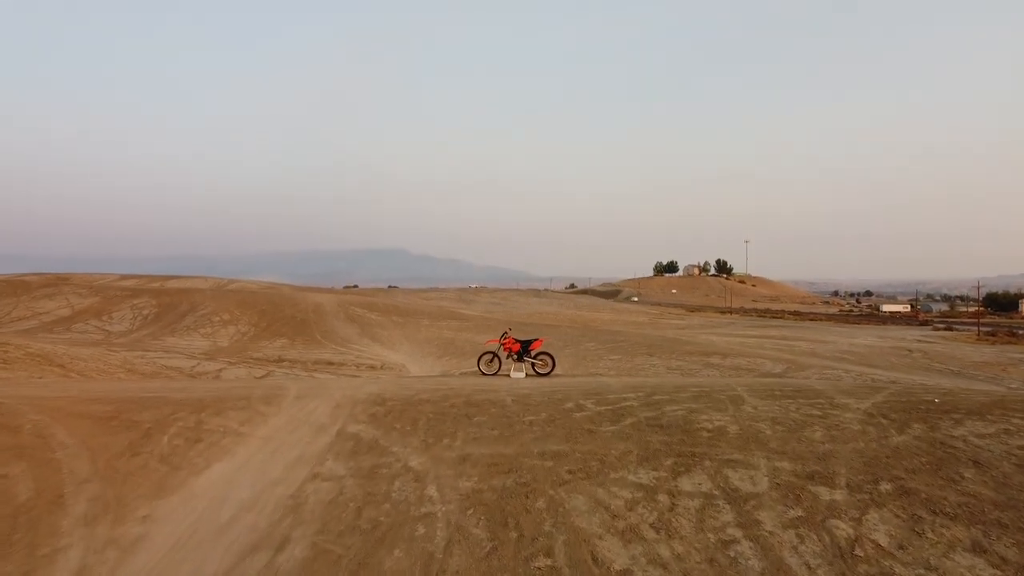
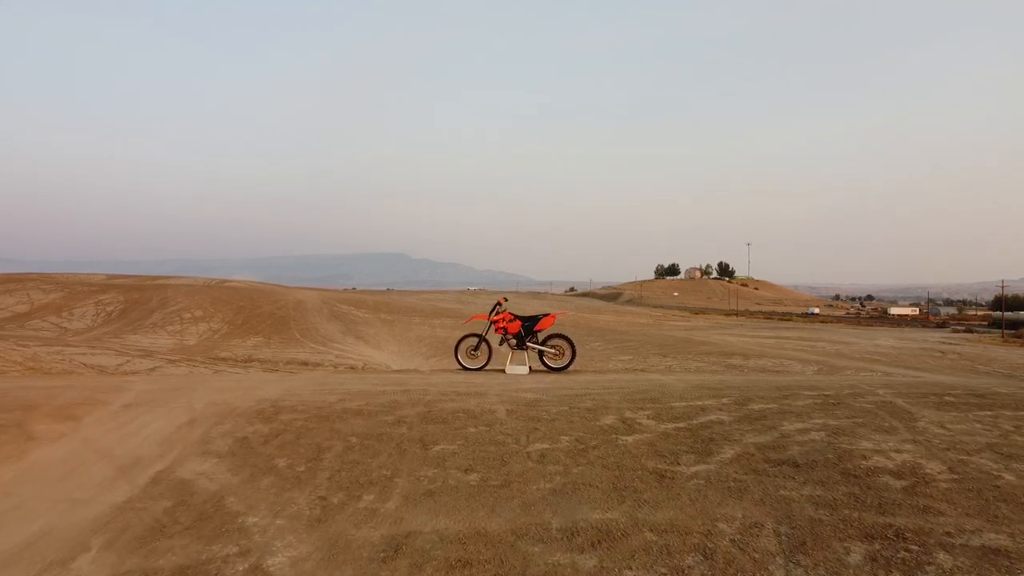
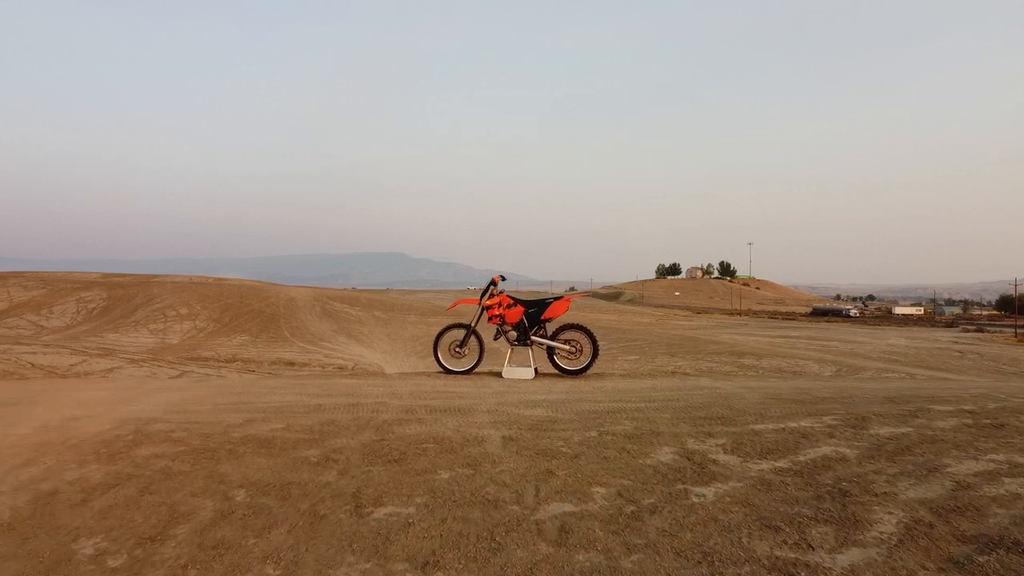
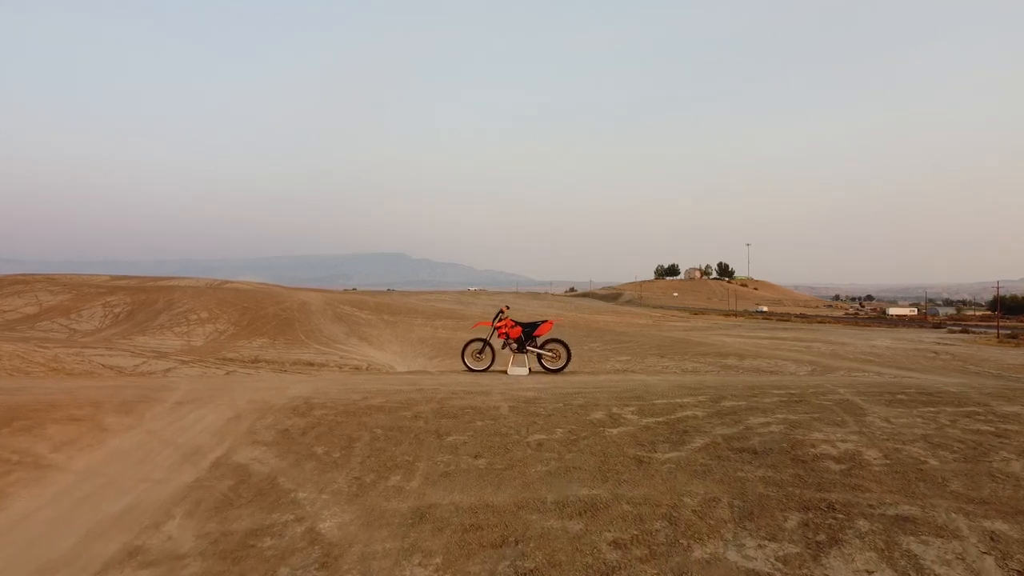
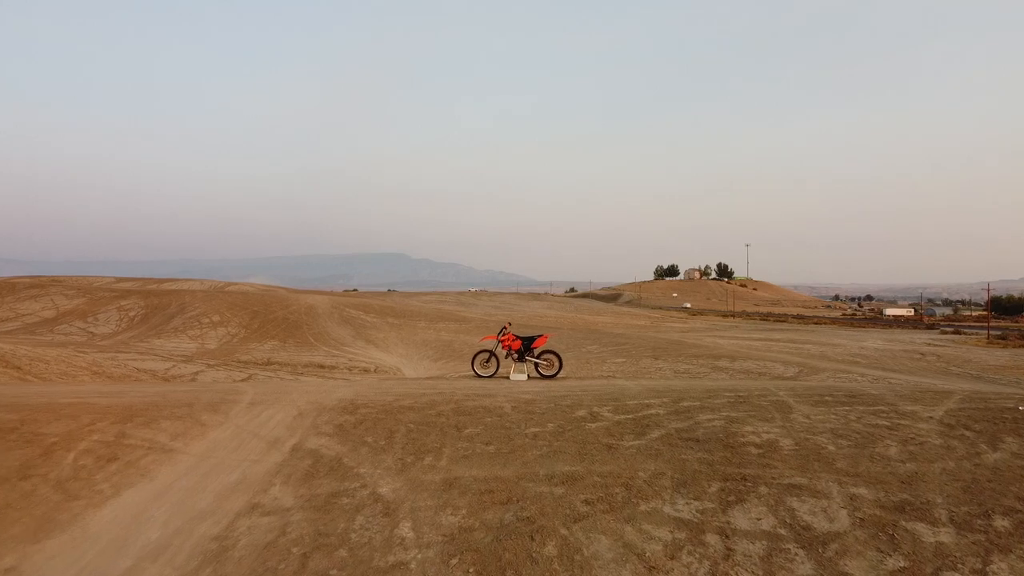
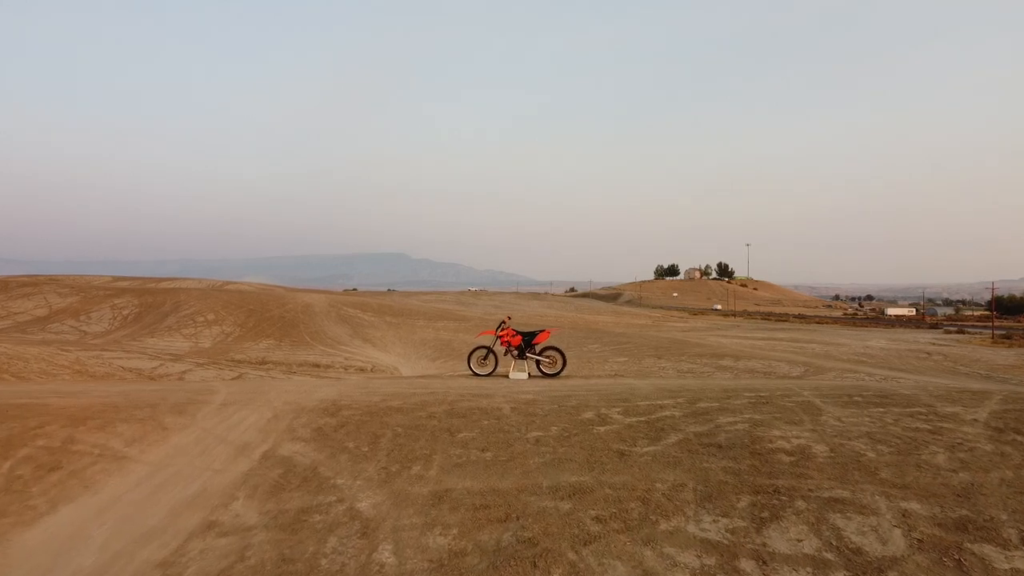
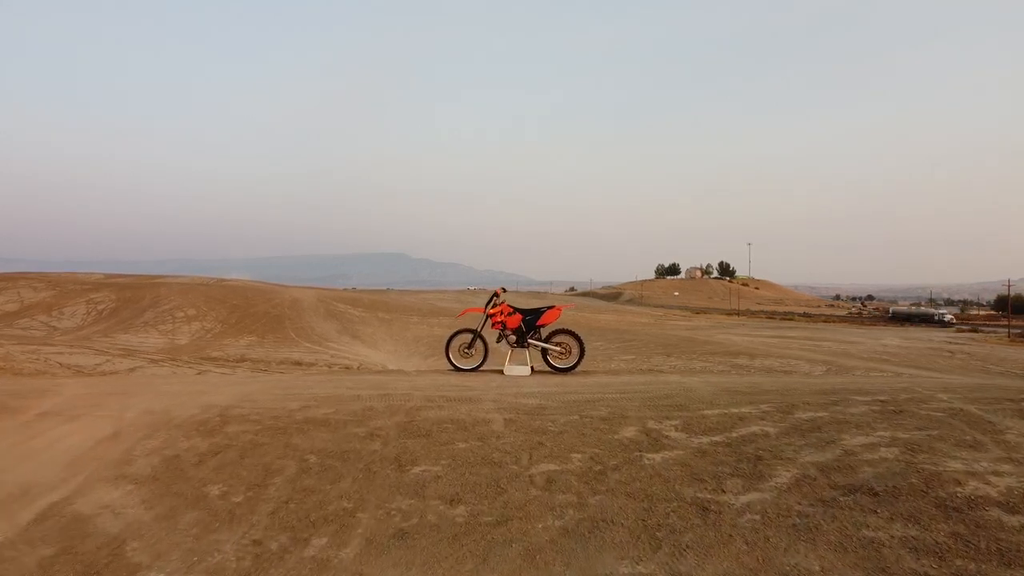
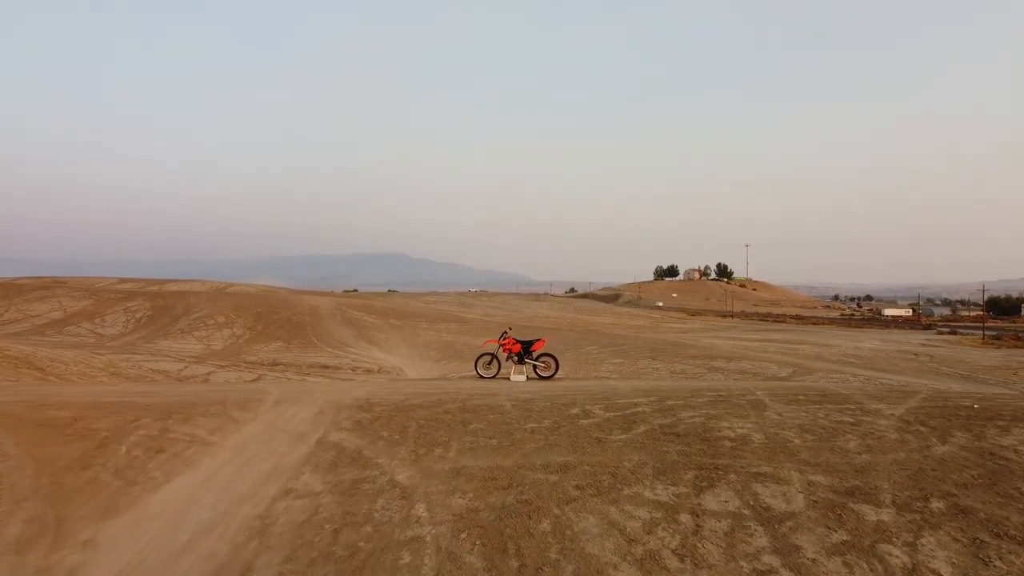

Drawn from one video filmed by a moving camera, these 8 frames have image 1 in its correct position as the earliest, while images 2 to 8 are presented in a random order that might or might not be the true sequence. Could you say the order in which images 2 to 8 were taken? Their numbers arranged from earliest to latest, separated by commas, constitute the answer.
8, 5, 6, 4, 2, 7, 3
